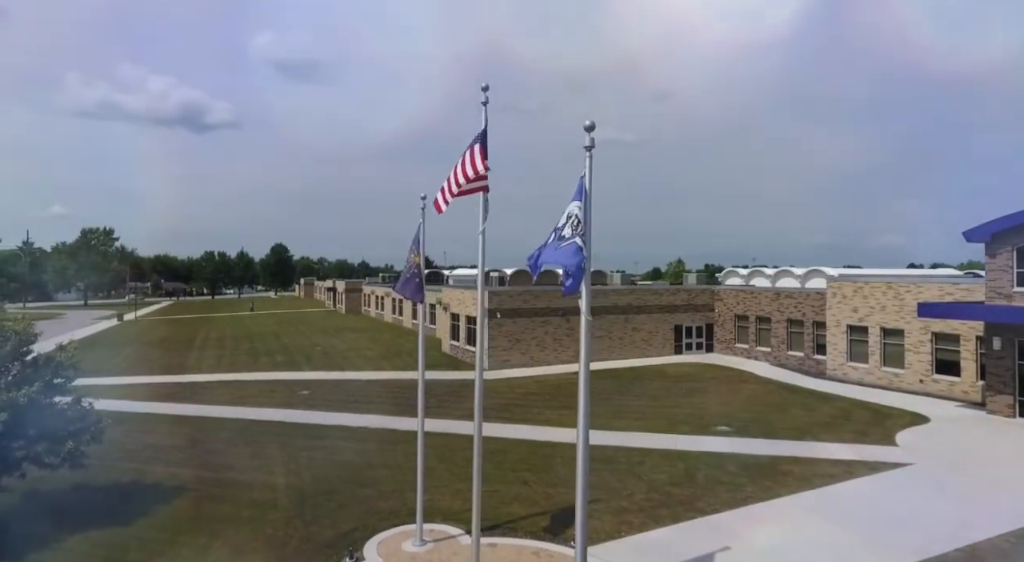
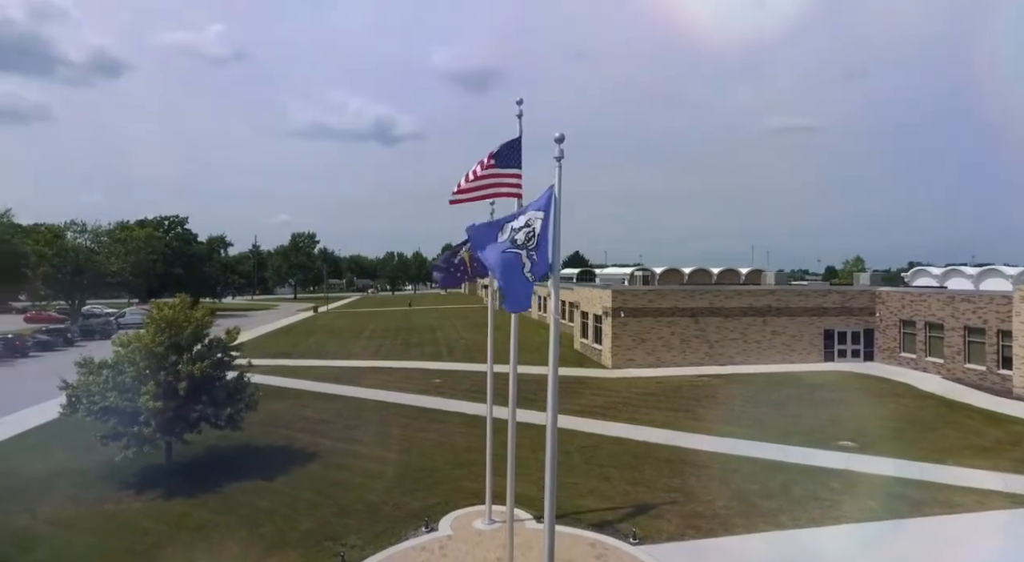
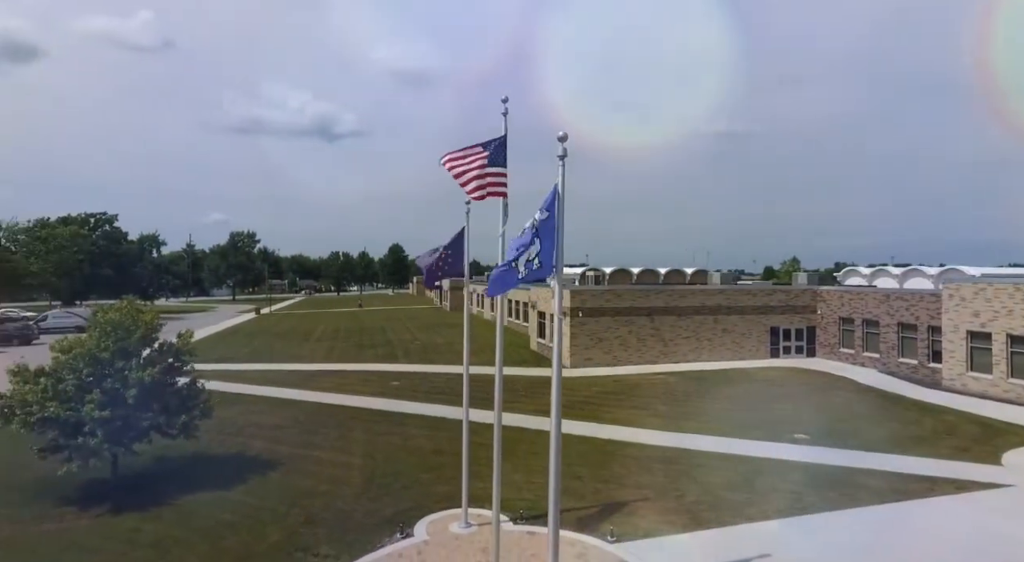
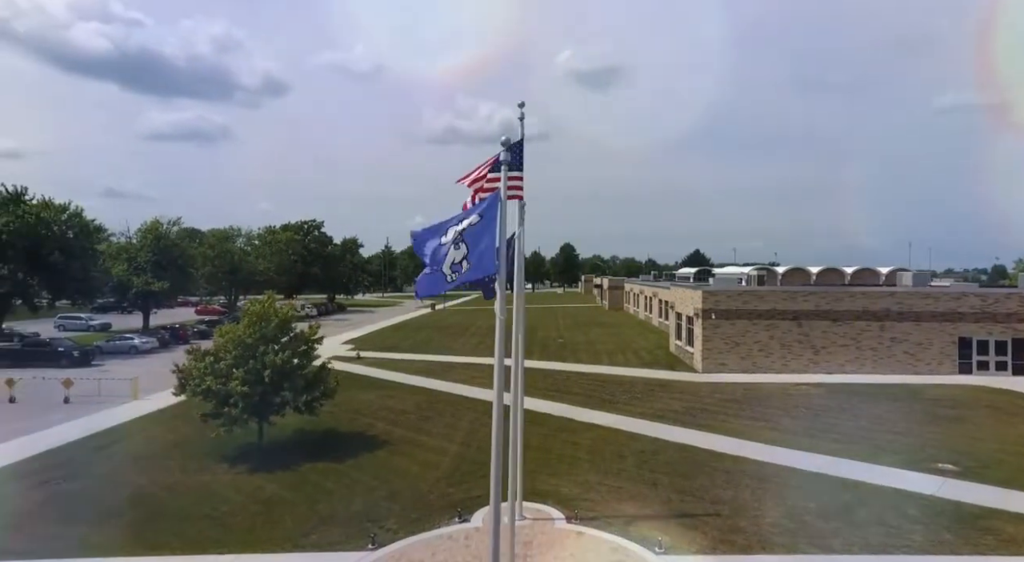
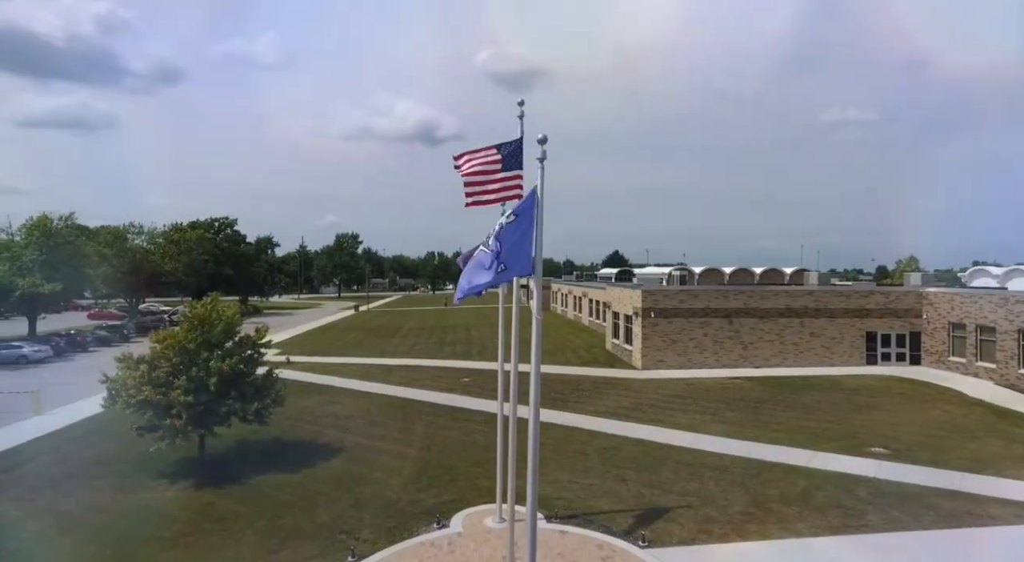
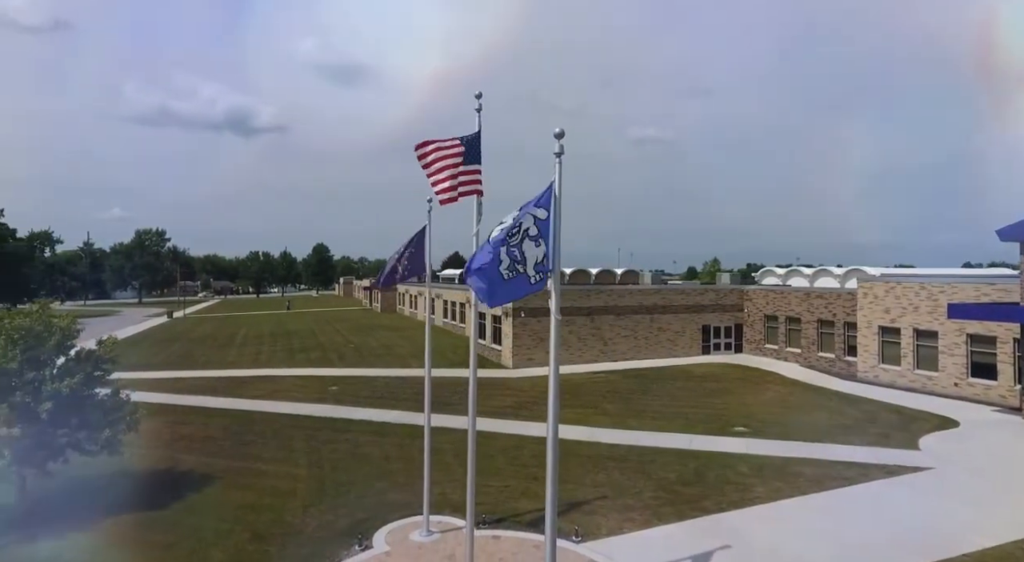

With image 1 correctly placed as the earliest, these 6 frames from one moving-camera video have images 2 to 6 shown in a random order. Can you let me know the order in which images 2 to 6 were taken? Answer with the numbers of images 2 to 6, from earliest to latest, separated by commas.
6, 3, 2, 5, 4
